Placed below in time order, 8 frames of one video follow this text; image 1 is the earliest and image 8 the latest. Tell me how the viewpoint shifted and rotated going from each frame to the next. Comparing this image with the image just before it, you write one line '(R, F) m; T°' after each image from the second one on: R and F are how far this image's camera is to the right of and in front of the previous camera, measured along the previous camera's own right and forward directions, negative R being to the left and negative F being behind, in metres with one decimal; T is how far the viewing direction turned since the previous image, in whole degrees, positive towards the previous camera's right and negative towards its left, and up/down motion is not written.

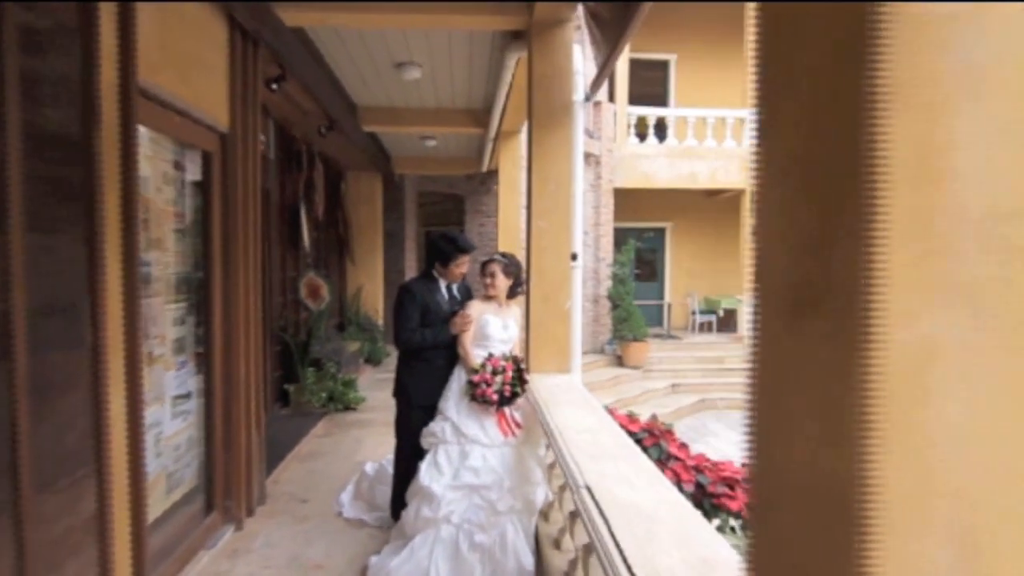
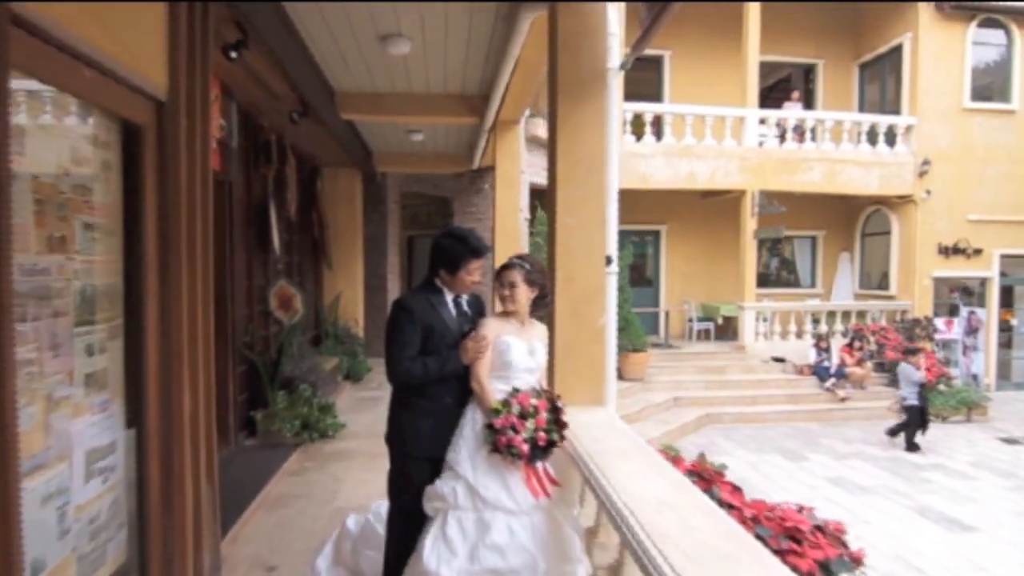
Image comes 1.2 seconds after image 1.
(-0.2, +0.6) m; +2°
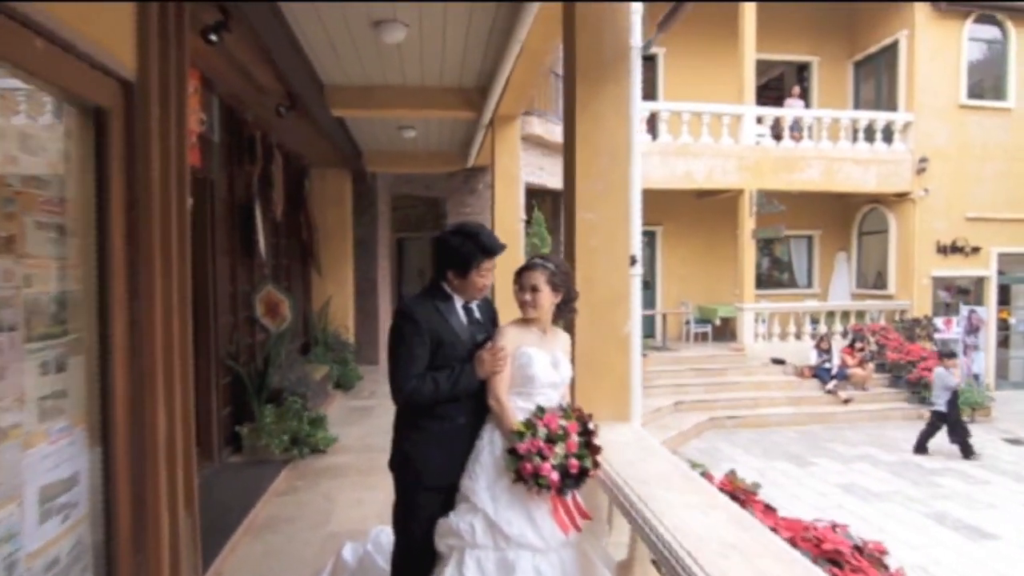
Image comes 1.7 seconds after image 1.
(-0.1, +0.3) m; +1°
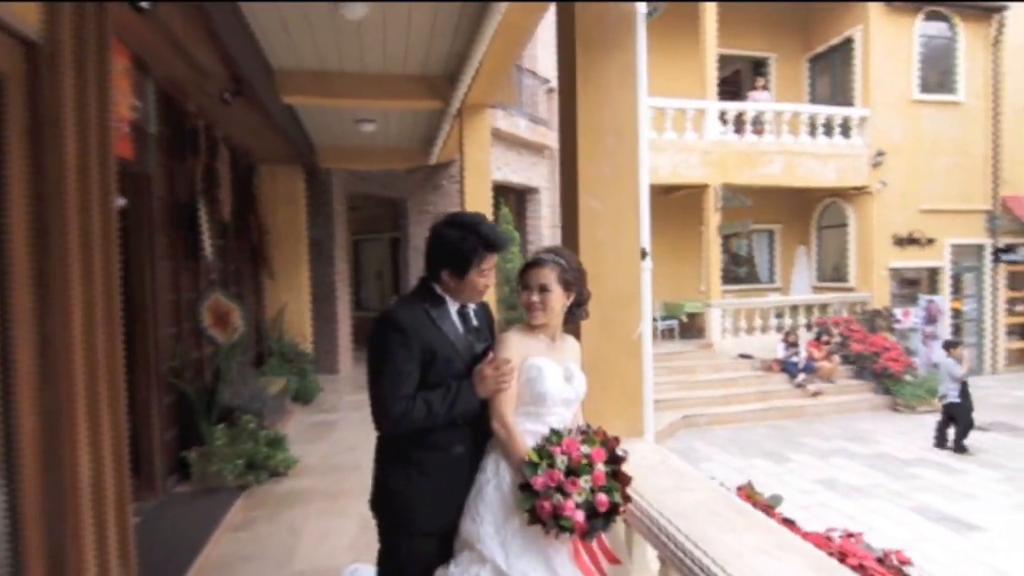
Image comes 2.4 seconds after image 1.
(-0.1, +0.3) m; +4°
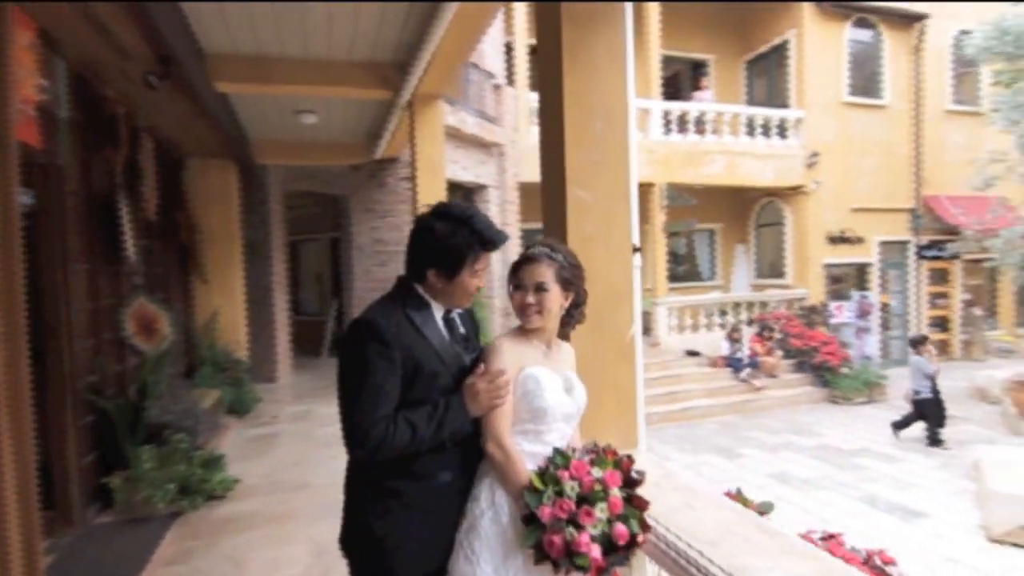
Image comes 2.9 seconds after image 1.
(-0.1, +0.2) m; +6°
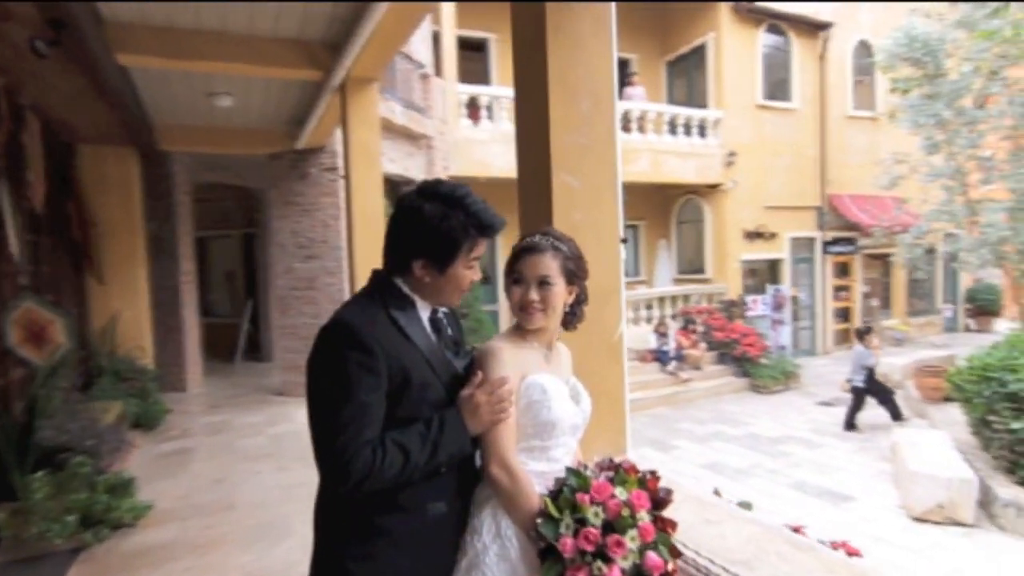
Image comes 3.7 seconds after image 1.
(-0.2, +0.2) m; +8°
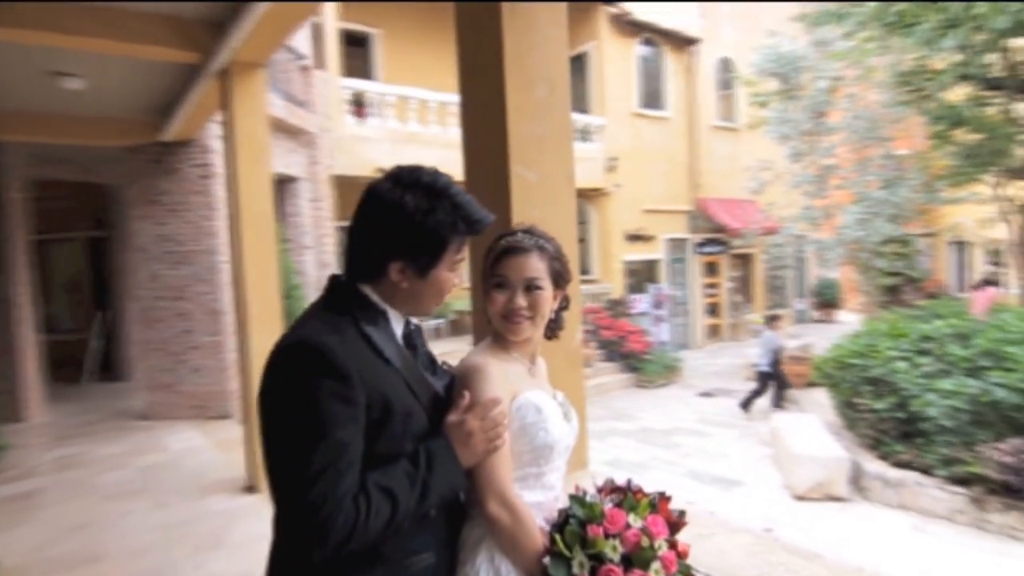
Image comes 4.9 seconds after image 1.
(-0.2, +0.2) m; +11°
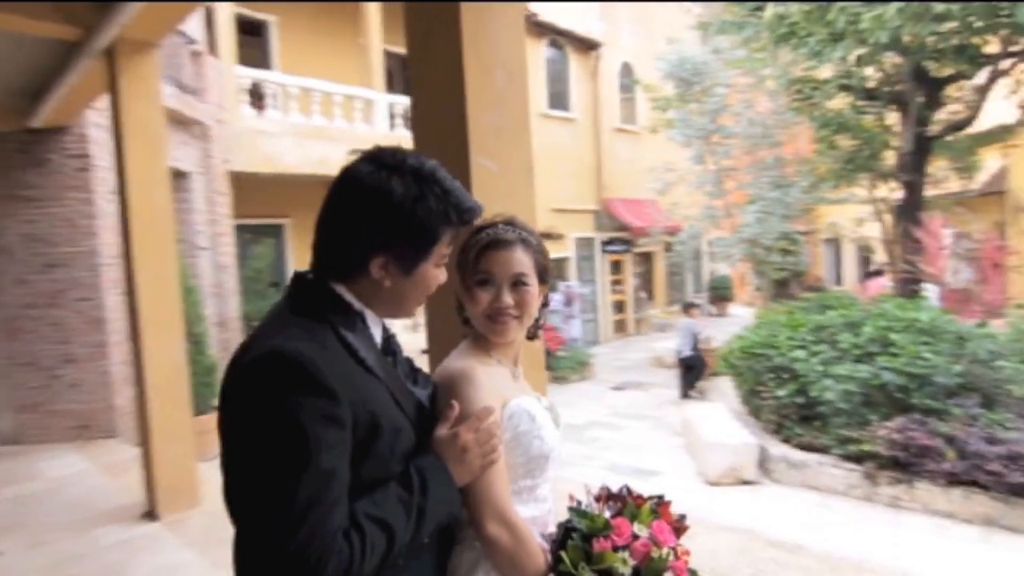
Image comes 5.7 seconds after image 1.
(-0.1, +0.1) m; +9°
